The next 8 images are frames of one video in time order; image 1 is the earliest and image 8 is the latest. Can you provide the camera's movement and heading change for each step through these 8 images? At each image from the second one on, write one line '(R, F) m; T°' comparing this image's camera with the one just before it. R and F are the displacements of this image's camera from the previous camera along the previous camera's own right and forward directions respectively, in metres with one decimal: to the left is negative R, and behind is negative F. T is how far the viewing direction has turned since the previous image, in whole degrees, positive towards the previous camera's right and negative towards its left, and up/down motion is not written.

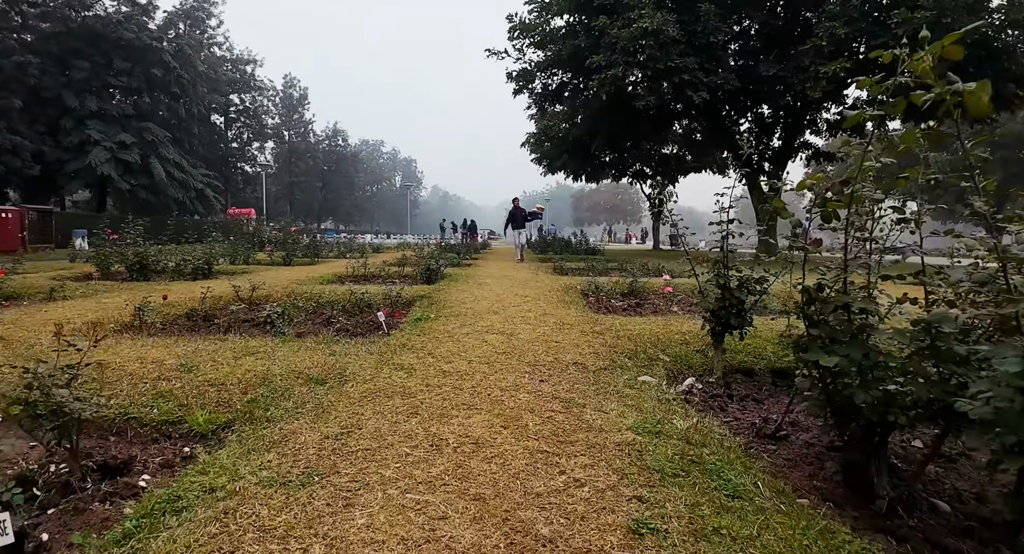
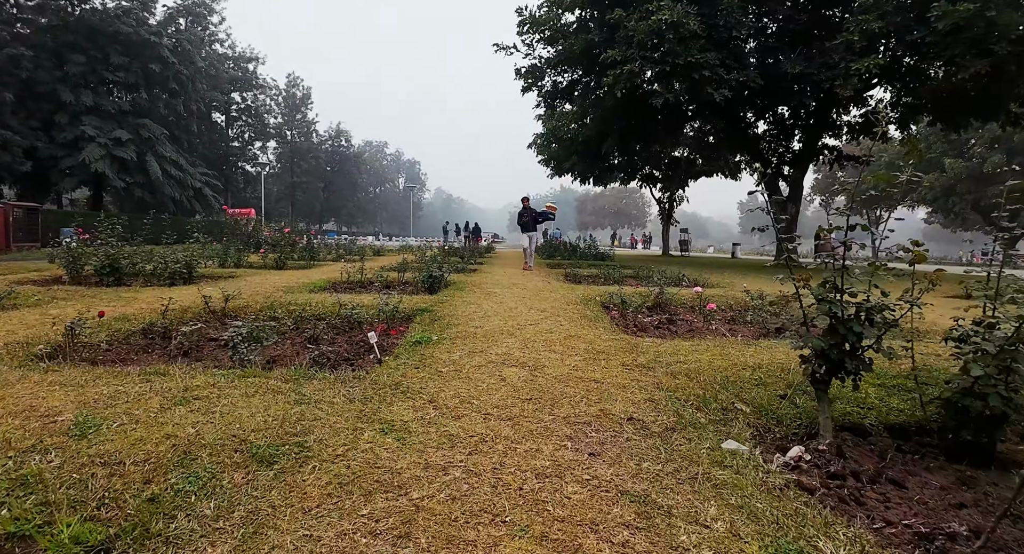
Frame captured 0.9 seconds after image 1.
(-0.1, +0.8) m; 0°
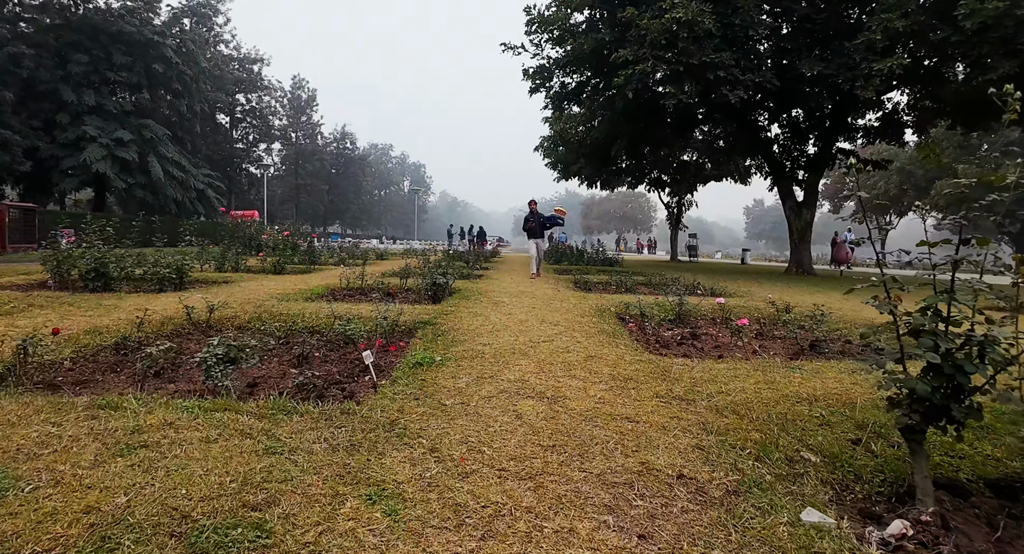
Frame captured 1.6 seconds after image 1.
(-0.1, +0.4) m; 0°
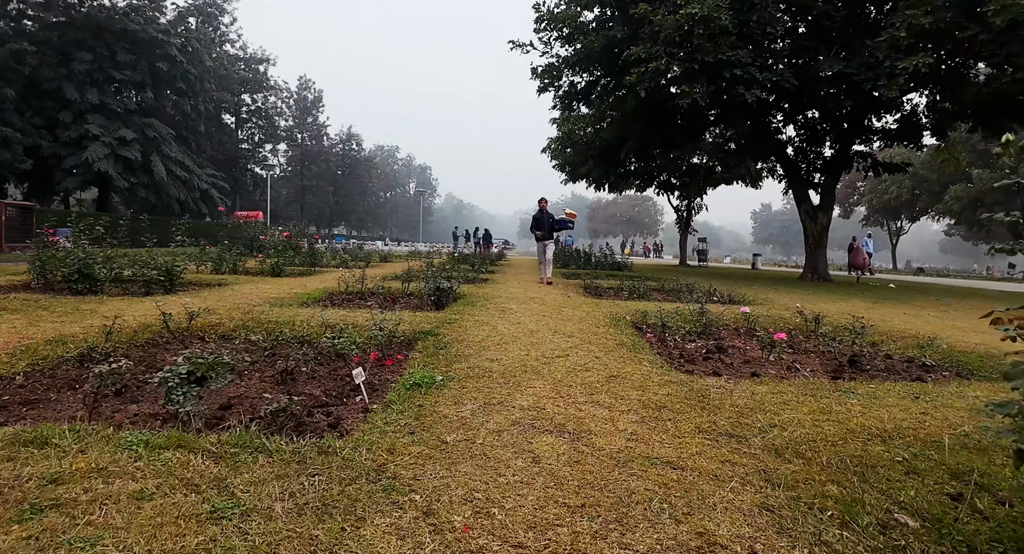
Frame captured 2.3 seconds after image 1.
(0.0, +0.4) m; -1°
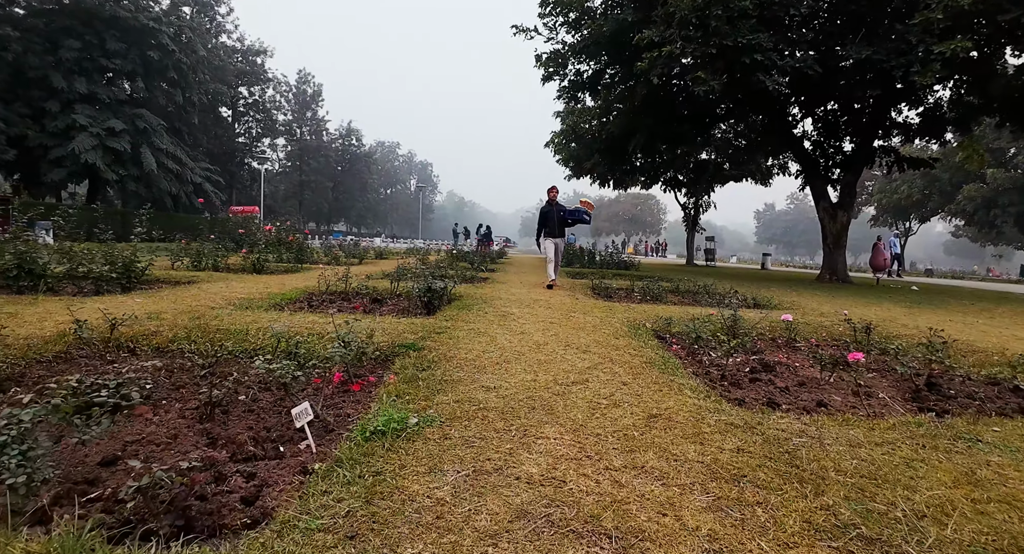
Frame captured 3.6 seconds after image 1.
(0.0, +0.8) m; 0°
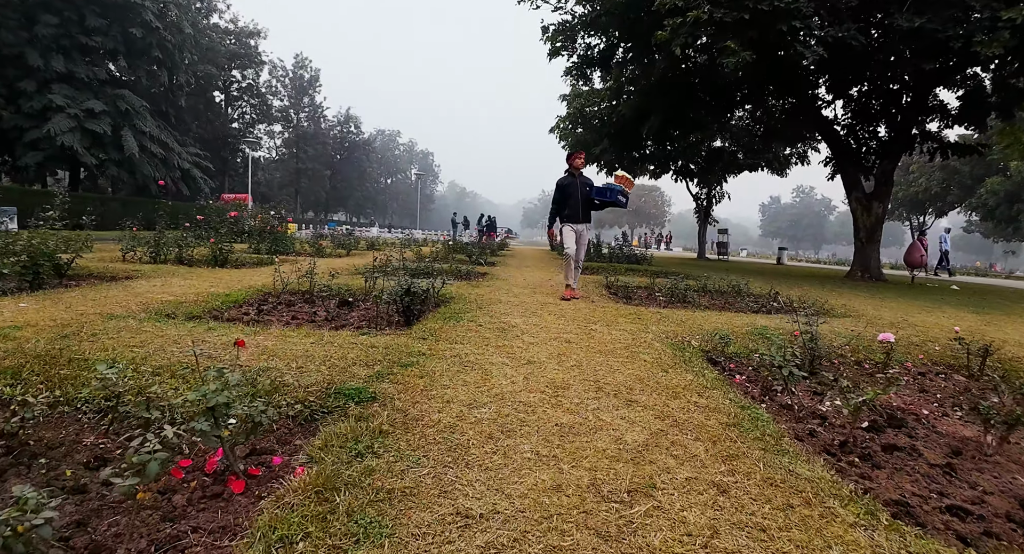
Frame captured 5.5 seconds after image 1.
(0.0, +1.2) m; 0°
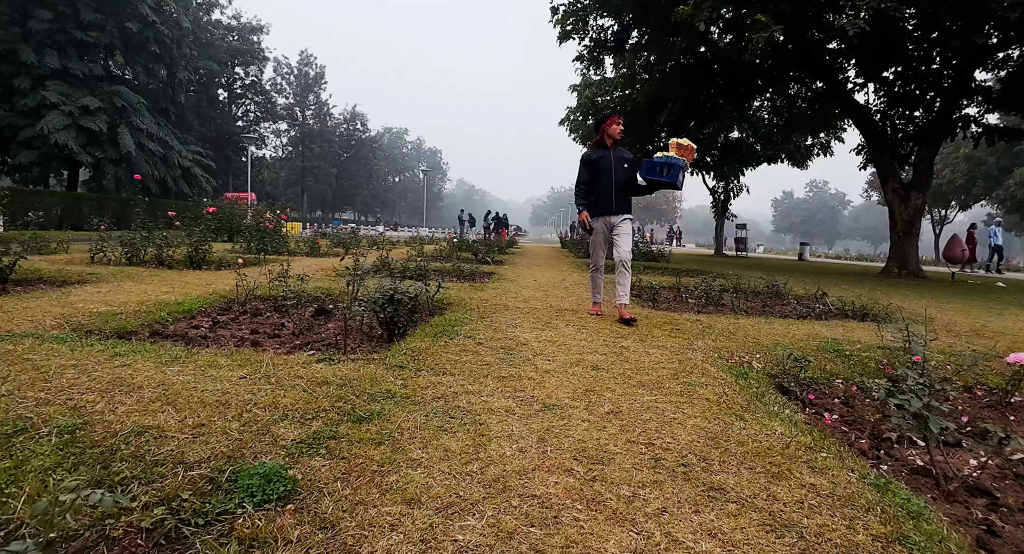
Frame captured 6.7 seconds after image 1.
(0.0, +0.9) m; -1°
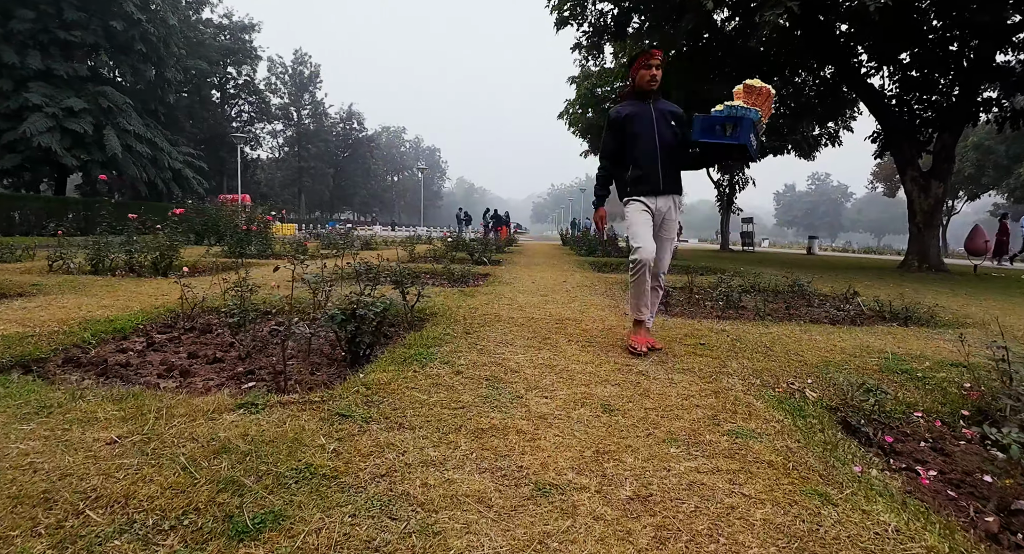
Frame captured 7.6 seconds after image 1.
(+0.1, +0.6) m; 0°
